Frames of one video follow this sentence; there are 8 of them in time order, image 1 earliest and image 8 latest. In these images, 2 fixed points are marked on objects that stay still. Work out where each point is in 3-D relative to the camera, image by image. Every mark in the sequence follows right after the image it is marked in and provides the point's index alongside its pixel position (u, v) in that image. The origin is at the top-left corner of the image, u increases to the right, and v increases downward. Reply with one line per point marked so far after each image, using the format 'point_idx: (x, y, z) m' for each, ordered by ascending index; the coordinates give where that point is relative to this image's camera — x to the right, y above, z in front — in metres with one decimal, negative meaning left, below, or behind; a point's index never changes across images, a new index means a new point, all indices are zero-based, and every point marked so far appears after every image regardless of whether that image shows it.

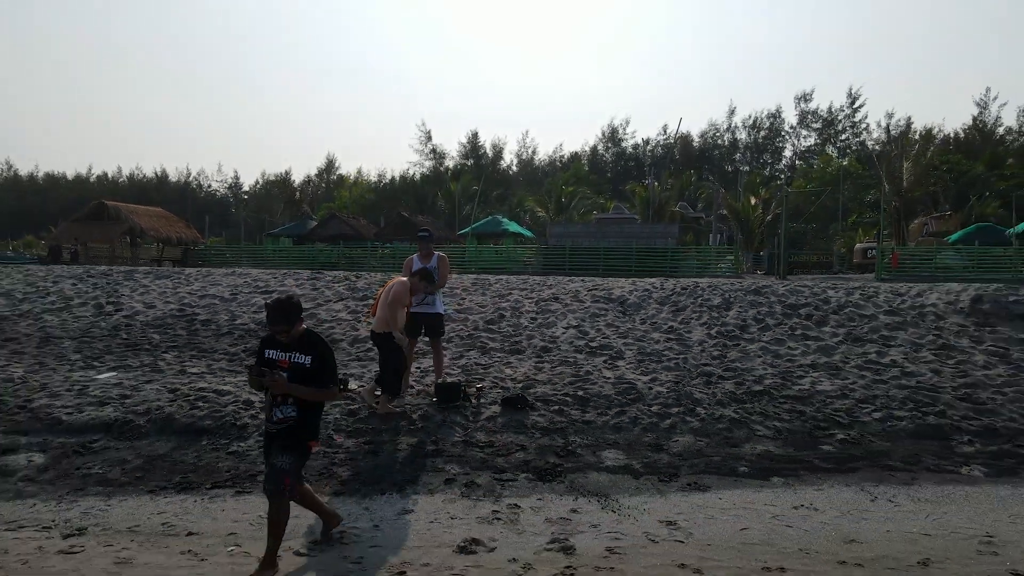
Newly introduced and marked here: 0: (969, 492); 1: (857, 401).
0: (+2.2, -1.0, +3.4) m
1: (+2.2, -0.7, +4.5) m
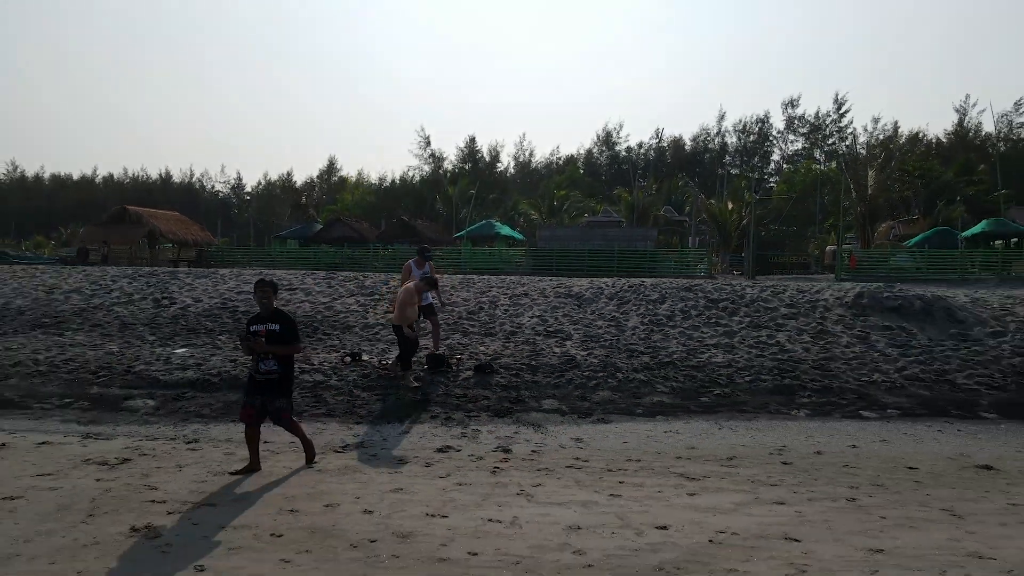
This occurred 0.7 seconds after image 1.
0: (+2.0, -1.0, +5.0) m
1: (+1.9, -0.7, +6.0) m
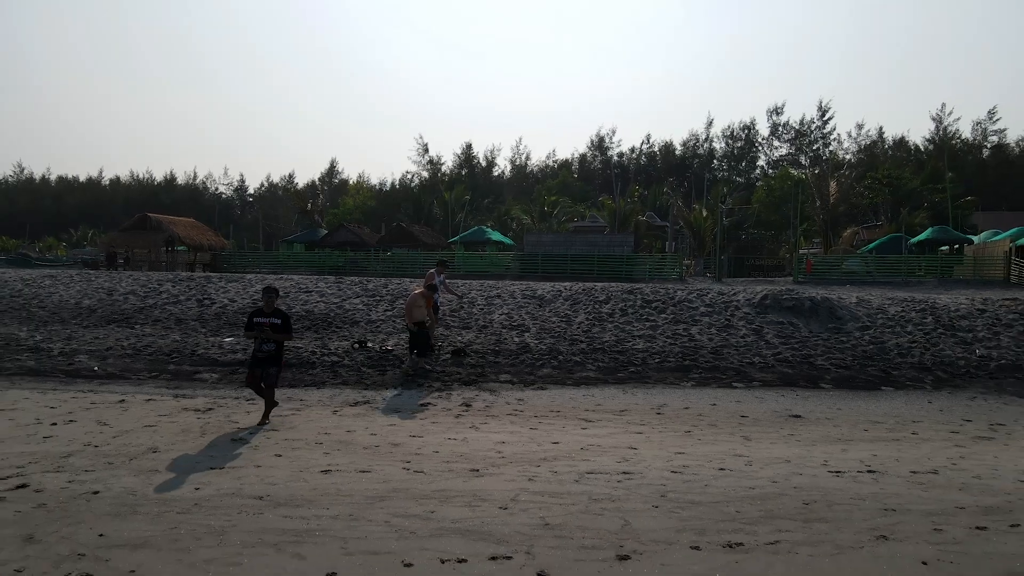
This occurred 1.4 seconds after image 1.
0: (+1.6, -1.0, +6.9) m
1: (+1.6, -0.7, +7.9) m
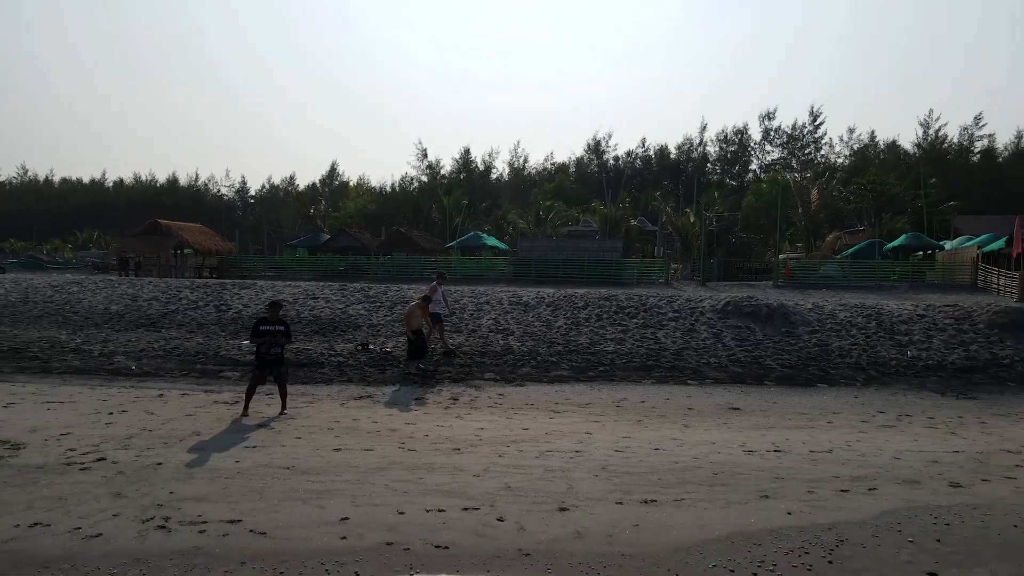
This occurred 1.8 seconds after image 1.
0: (+1.4, -1.1, +7.9) m
1: (+1.4, -0.8, +9.0) m
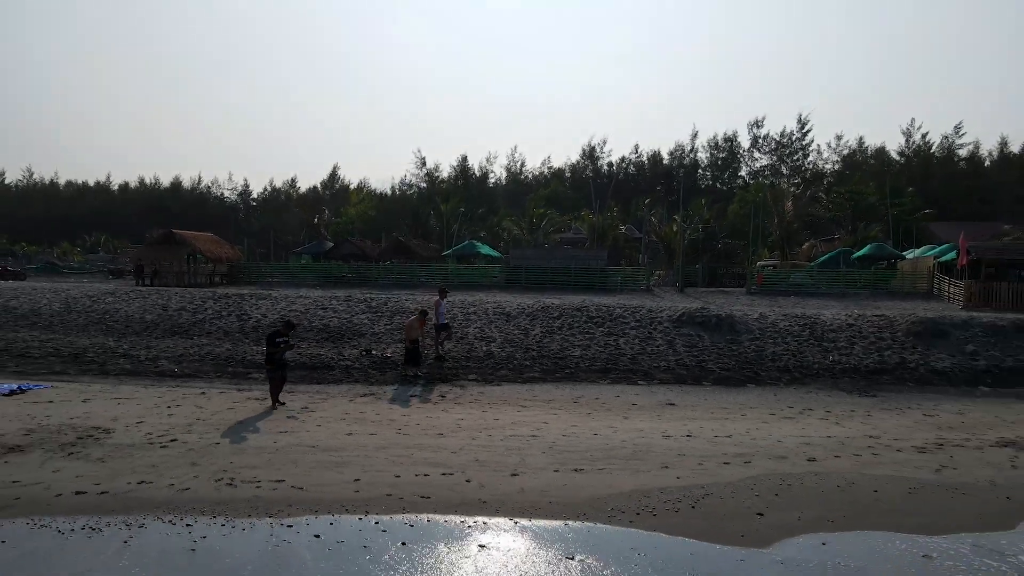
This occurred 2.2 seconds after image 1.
0: (+1.1, -1.3, +9.6) m
1: (+1.1, -1.0, +10.6) m
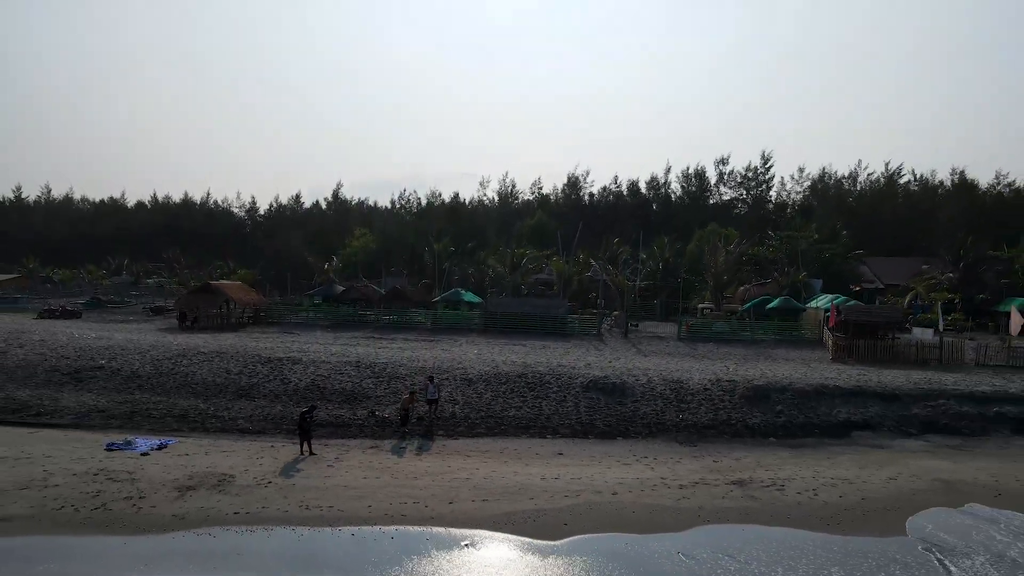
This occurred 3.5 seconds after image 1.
0: (+0.1, -3.2, +15.0) m
1: (+0.1, -2.9, +16.1) m
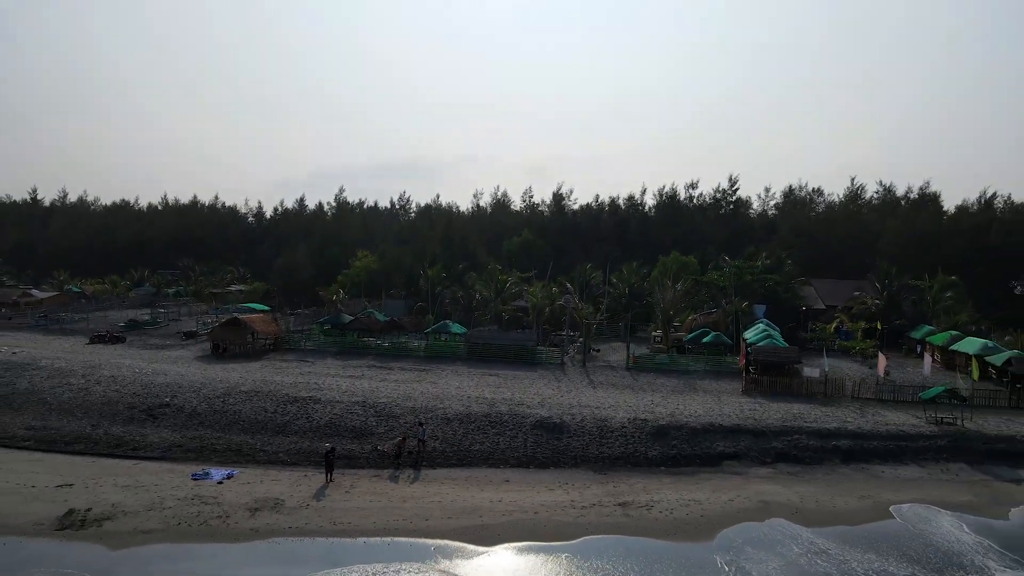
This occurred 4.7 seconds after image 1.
0: (-1.0, -5.4, +21.1) m
1: (-1.0, -5.1, +22.1) m
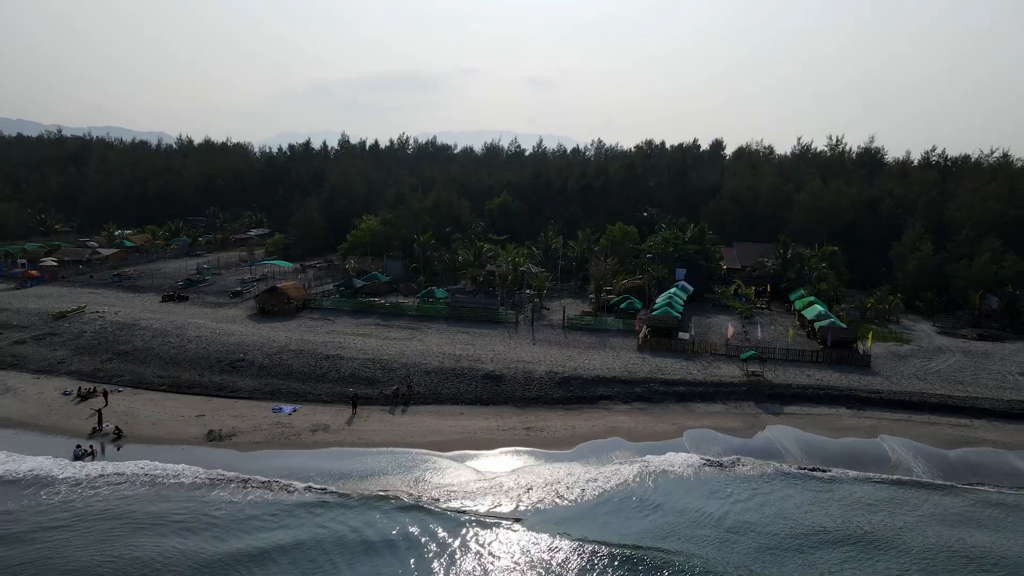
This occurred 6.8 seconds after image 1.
0: (-3.2, -5.7, +34.2) m
1: (-3.2, -5.2, +35.2) m
